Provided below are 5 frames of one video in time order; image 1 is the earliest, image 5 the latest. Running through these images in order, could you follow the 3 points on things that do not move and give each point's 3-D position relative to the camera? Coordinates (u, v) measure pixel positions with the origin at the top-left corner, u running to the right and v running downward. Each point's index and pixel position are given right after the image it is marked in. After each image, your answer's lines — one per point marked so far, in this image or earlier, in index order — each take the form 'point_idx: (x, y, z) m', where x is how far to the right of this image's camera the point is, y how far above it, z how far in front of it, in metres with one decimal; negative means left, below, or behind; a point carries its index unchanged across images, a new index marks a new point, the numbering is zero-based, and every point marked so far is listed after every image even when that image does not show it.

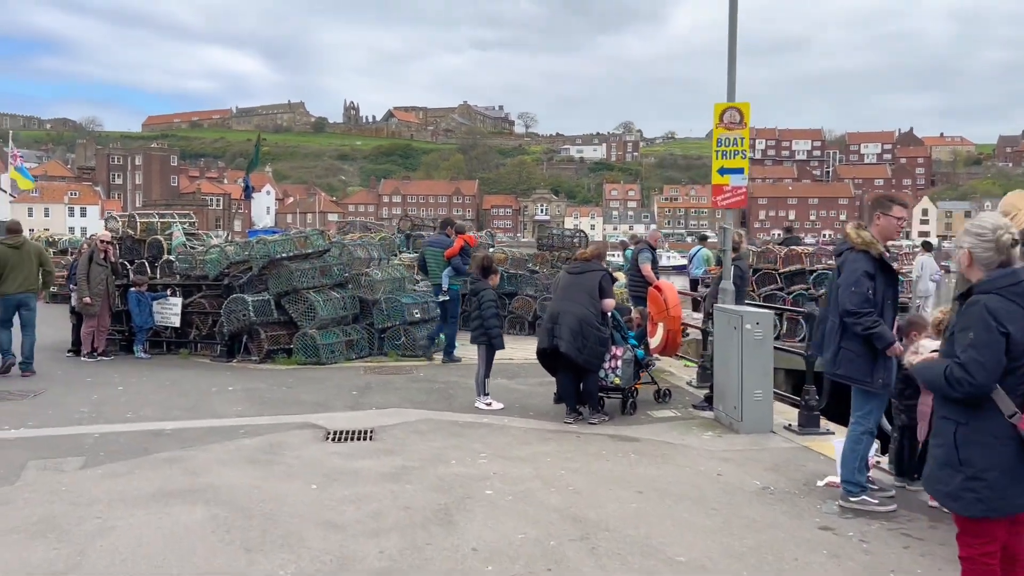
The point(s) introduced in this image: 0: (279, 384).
0: (-2.7, -1.1, +9.7) m
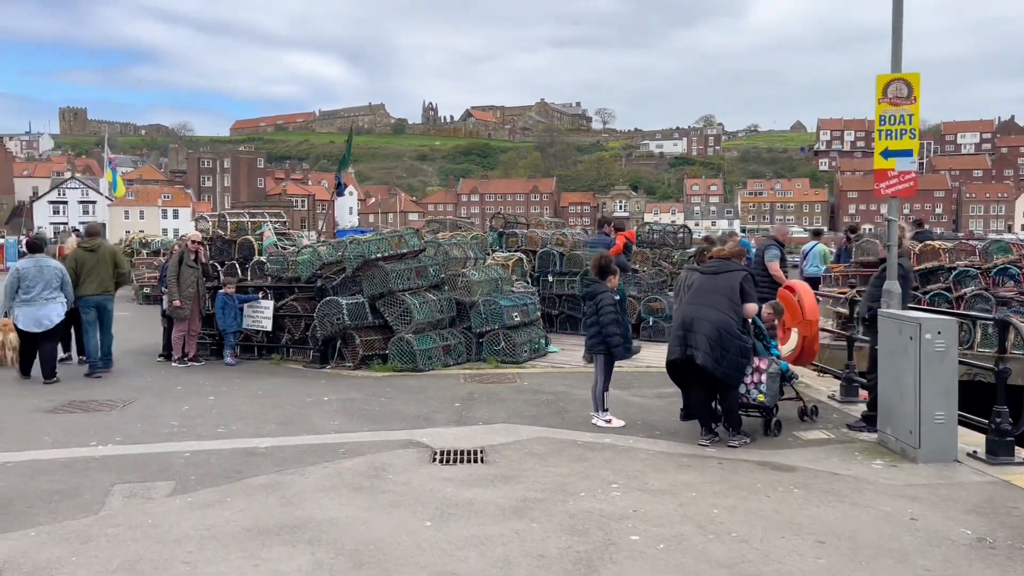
0: (-1.4, -1.1, +9.0) m
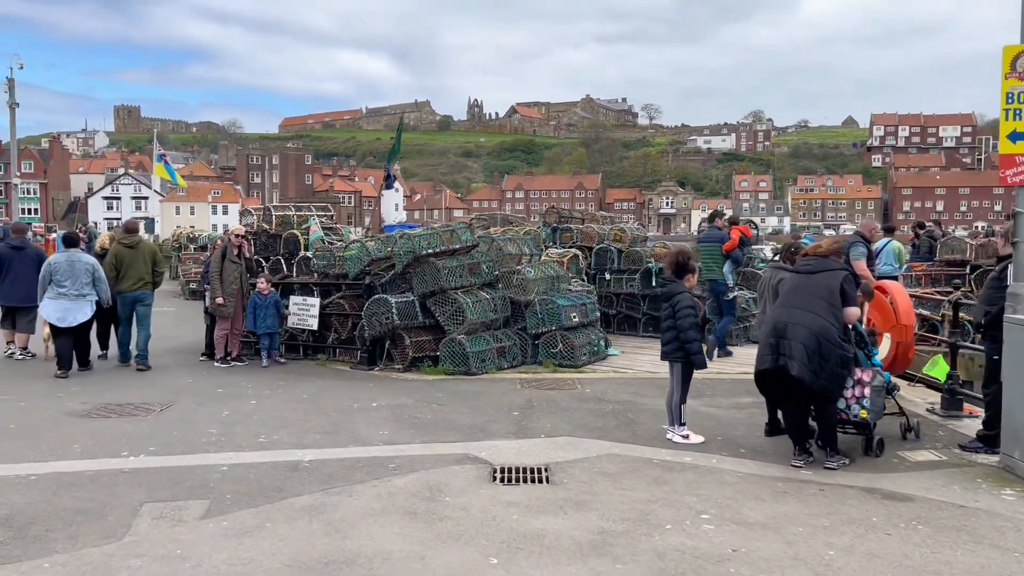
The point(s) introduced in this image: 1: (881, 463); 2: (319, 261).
0: (-0.8, -1.1, +8.4) m
1: (+2.7, -1.3, +6.3) m
2: (-2.5, +0.3, +11.0) m
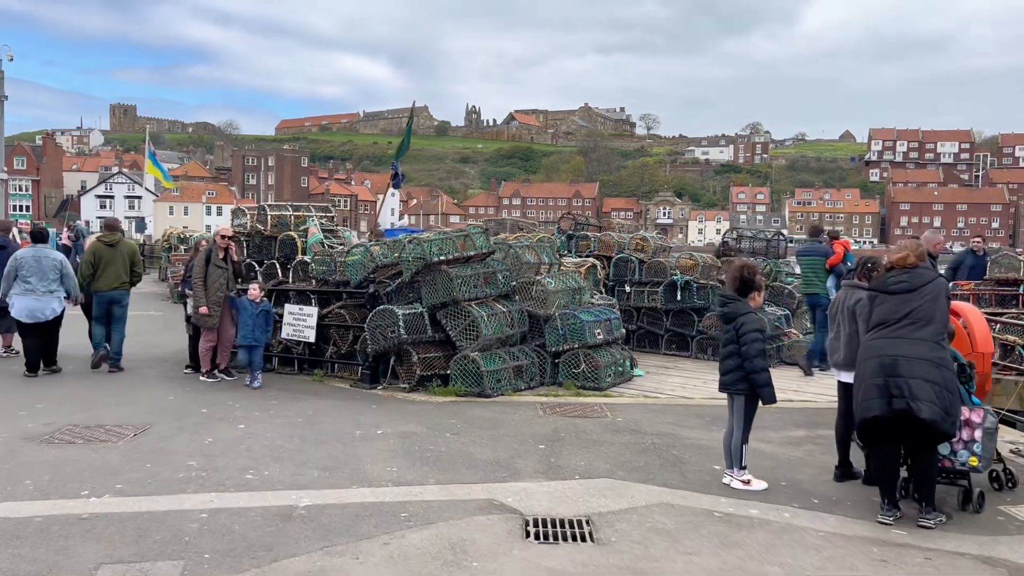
0: (-0.6, -1.2, +7.4) m
1: (+2.9, -1.4, +5.3) m
2: (-2.3, +0.3, +10.0) m
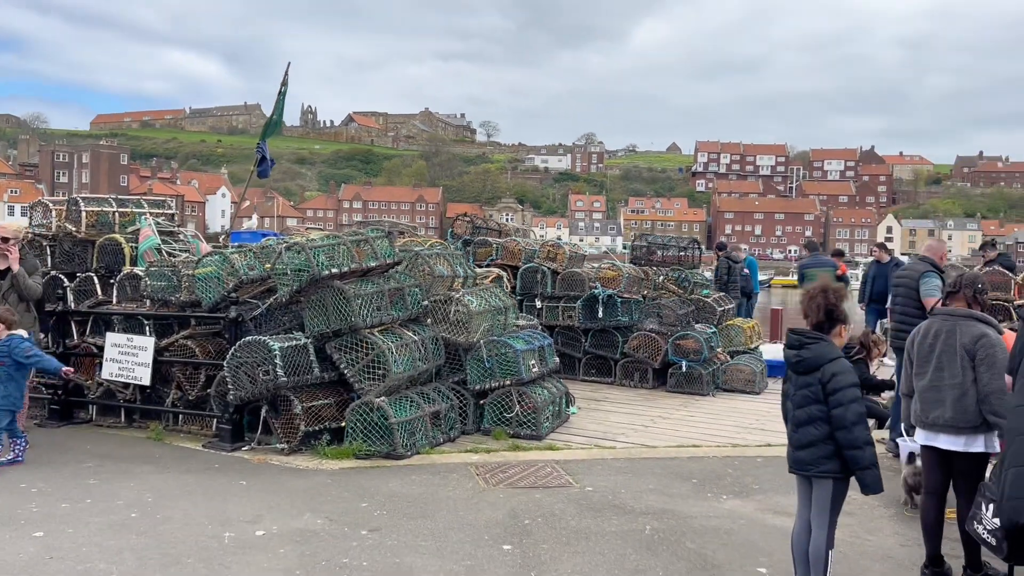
0: (-1.0, -1.4, +5.1) m
1: (+2.9, -1.6, +3.7) m
2: (-3.1, +0.1, +7.4) m
